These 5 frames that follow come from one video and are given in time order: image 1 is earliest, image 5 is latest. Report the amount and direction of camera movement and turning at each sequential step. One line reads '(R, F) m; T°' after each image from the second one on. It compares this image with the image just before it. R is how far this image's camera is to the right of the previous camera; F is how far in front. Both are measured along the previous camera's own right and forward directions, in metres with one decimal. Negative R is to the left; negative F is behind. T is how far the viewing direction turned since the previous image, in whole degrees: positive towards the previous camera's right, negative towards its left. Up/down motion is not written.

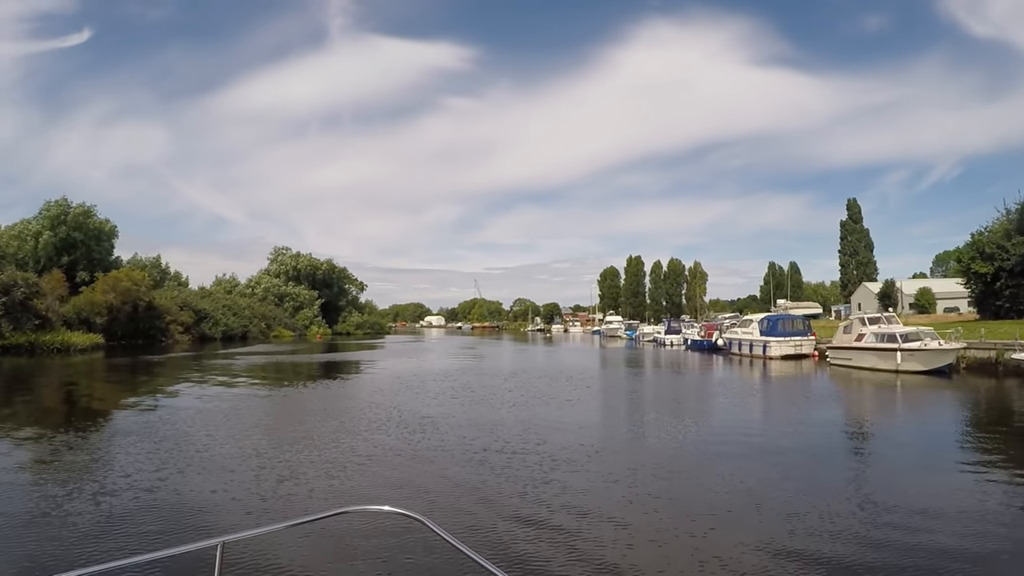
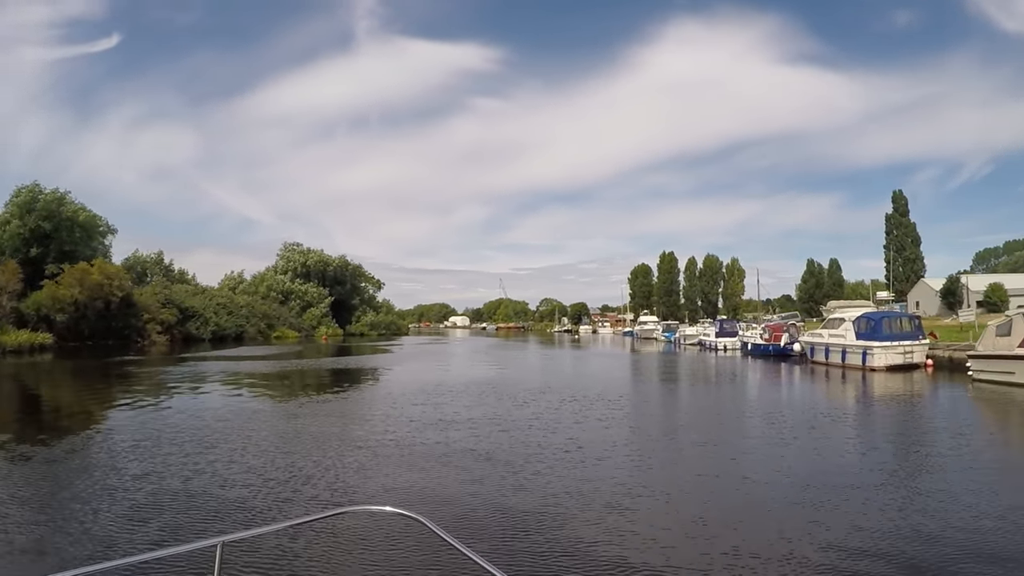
(+0.2, +7.0) m; -2°
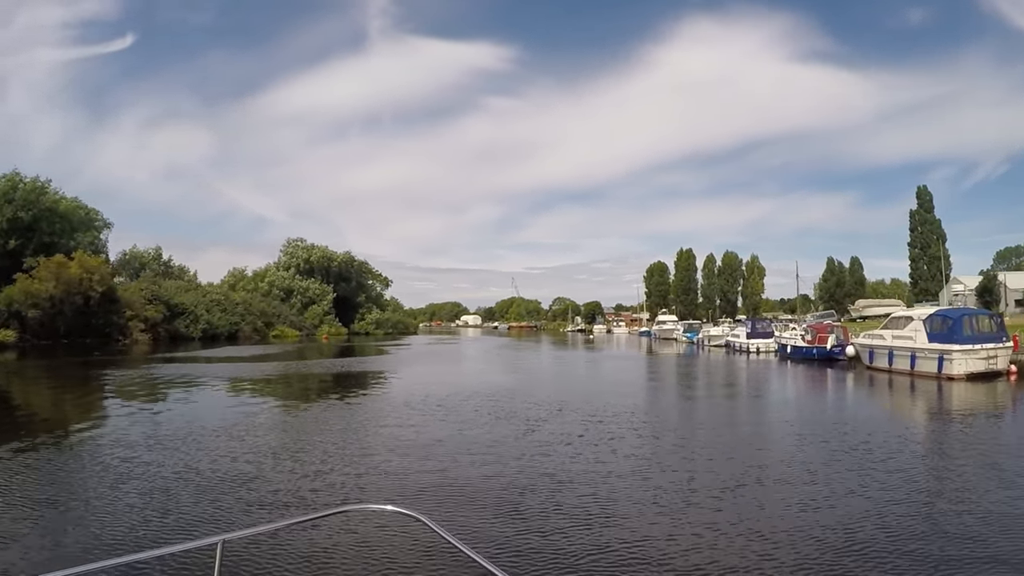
(+0.2, +3.6) m; -1°
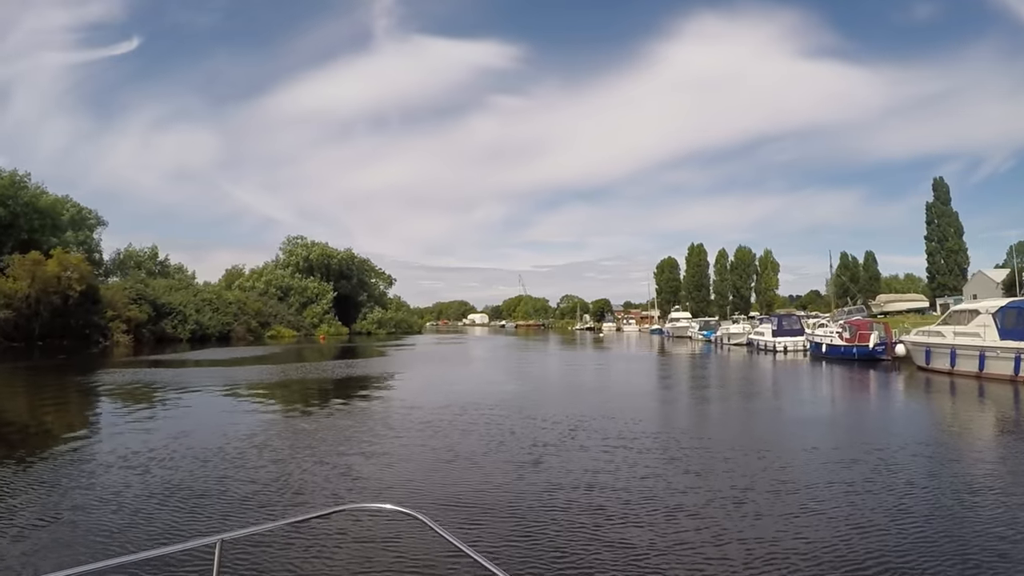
(+0.1, +2.8) m; -1°
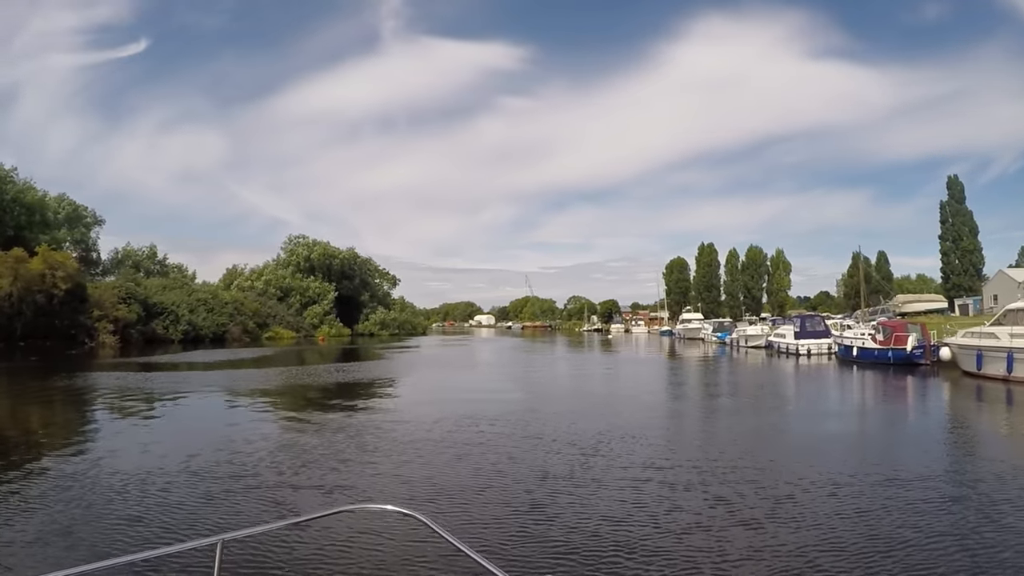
(+0.1, +2.0) m; -1°
